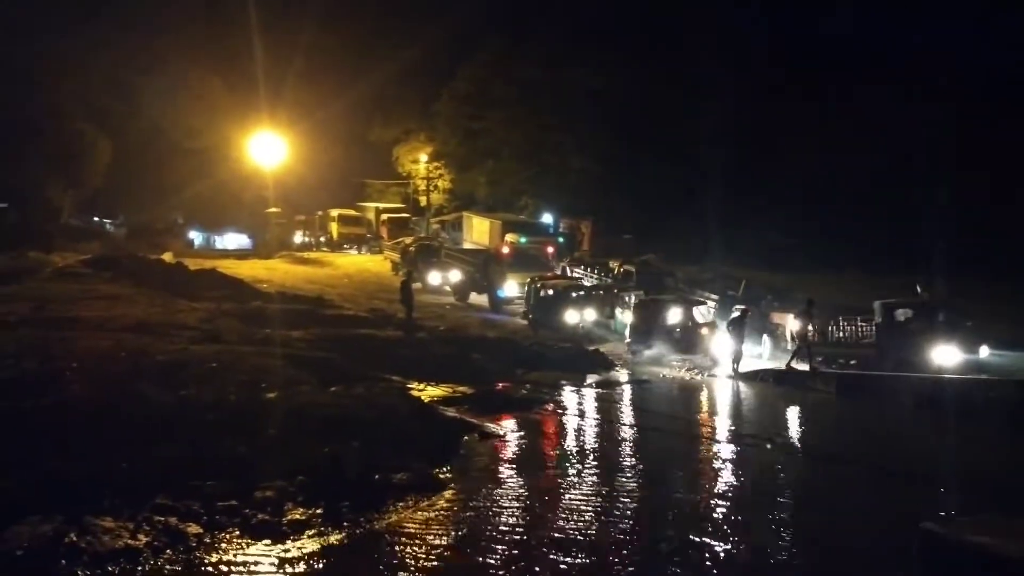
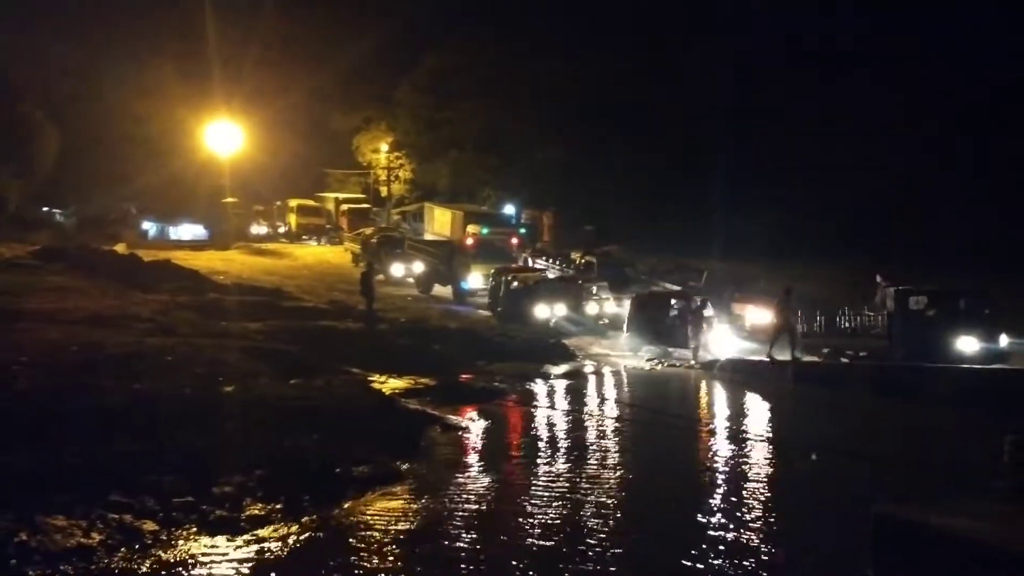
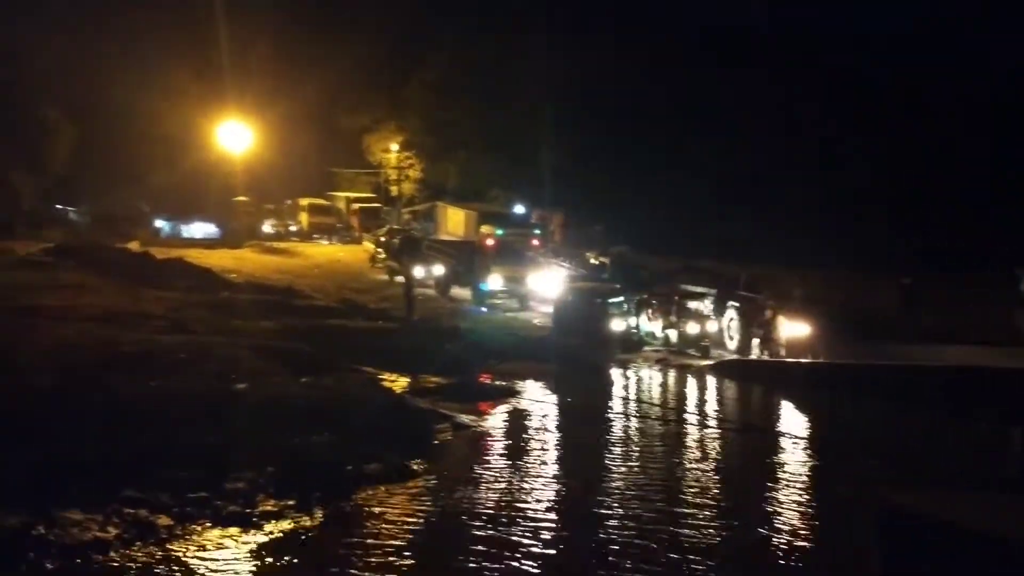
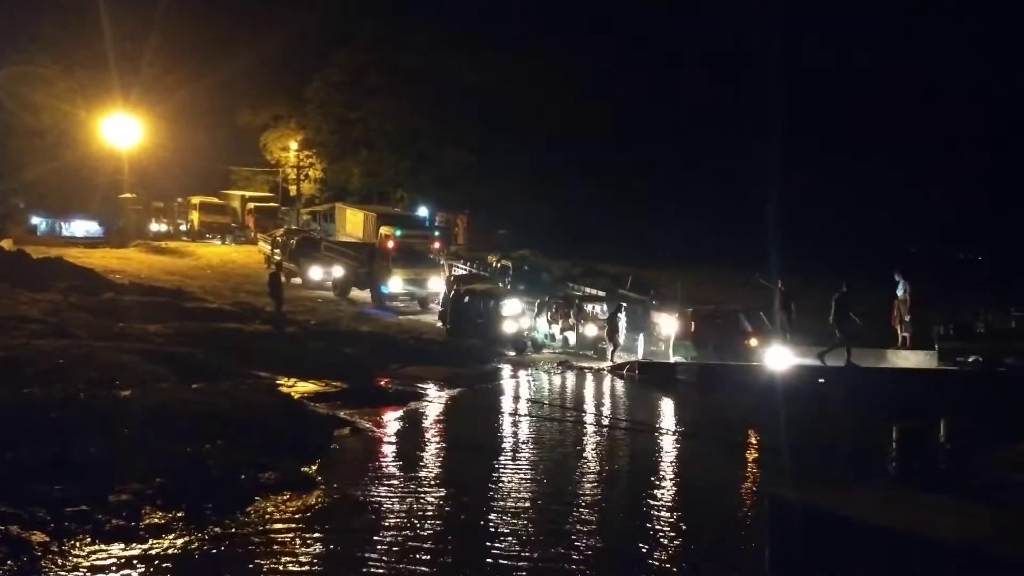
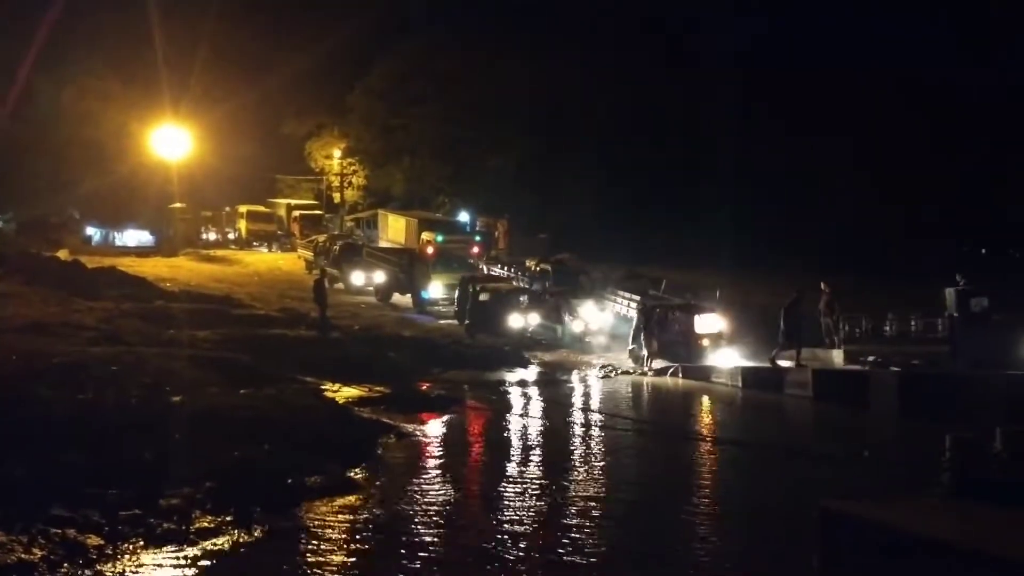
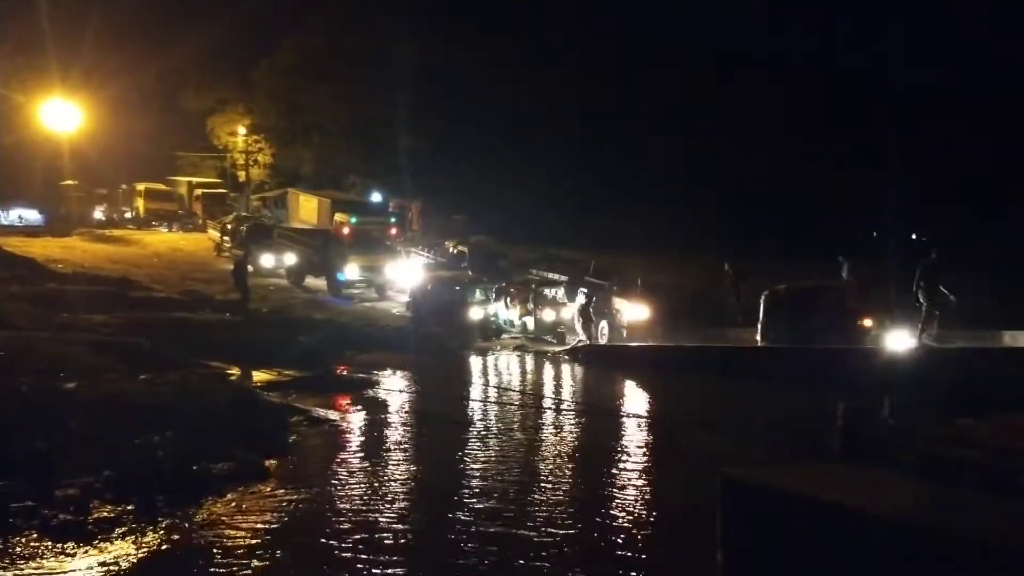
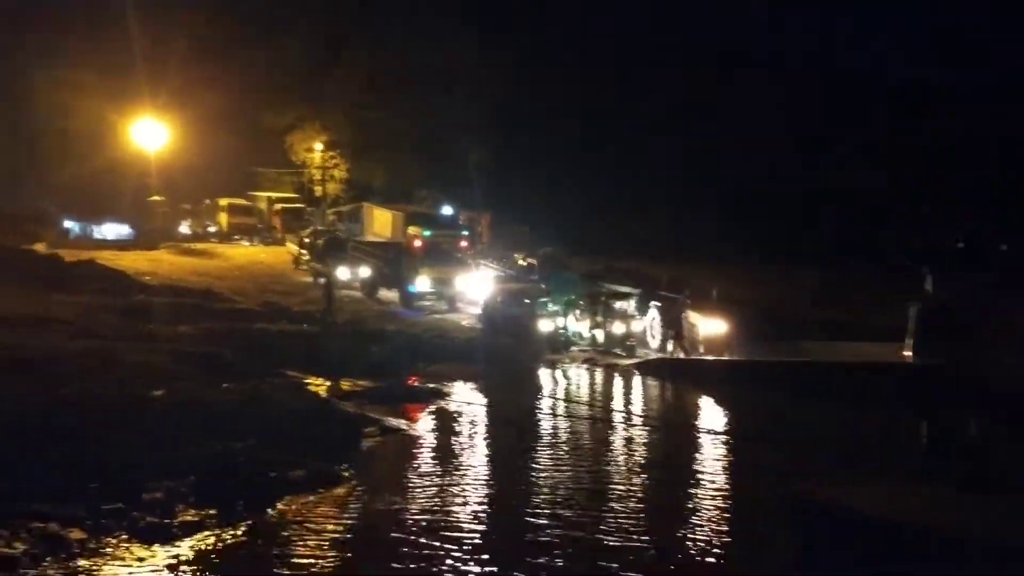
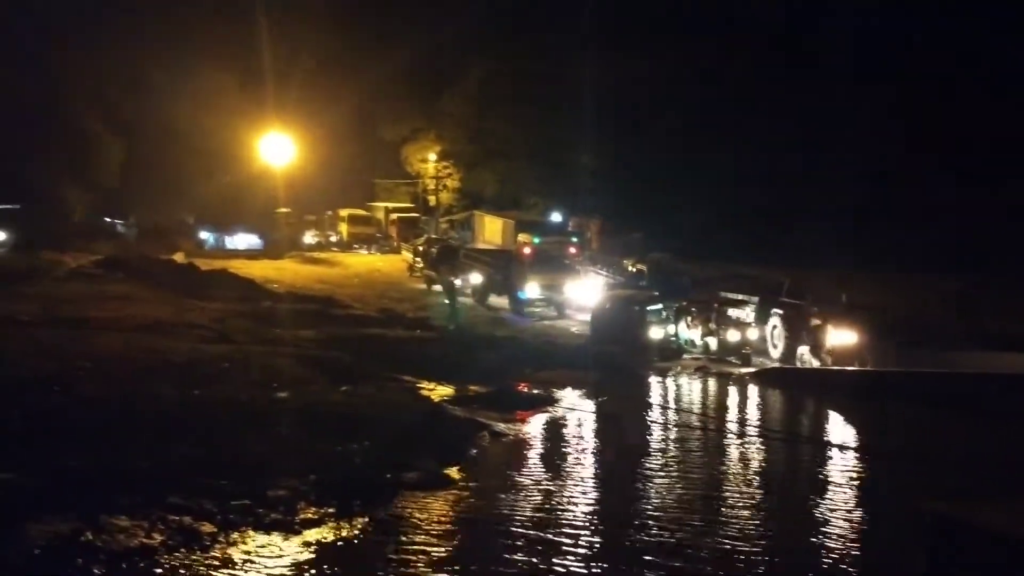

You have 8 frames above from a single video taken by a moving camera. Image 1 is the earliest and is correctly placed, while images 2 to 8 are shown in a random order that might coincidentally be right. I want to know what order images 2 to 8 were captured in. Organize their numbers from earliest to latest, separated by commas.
2, 5, 4, 6, 7, 3, 8
